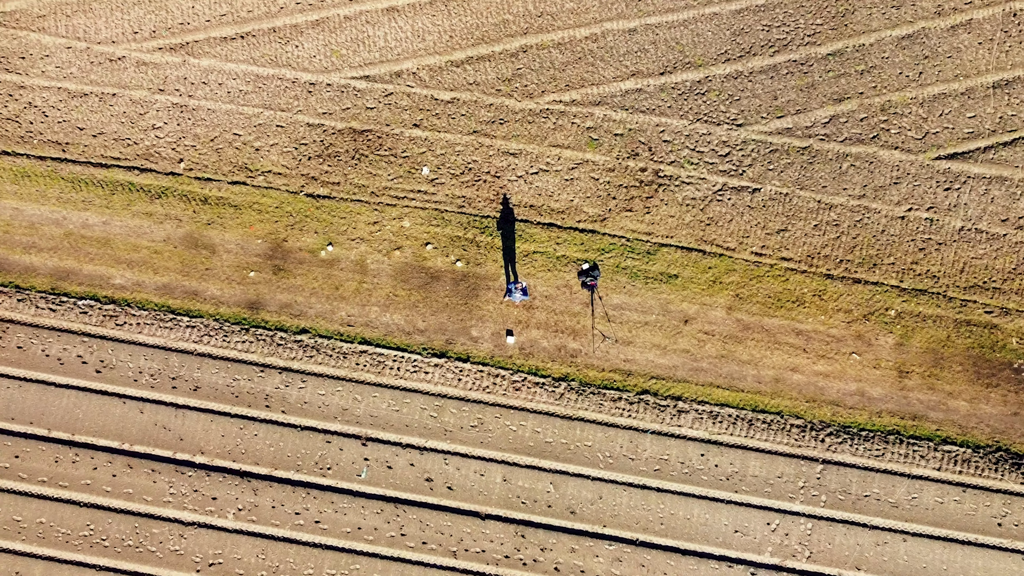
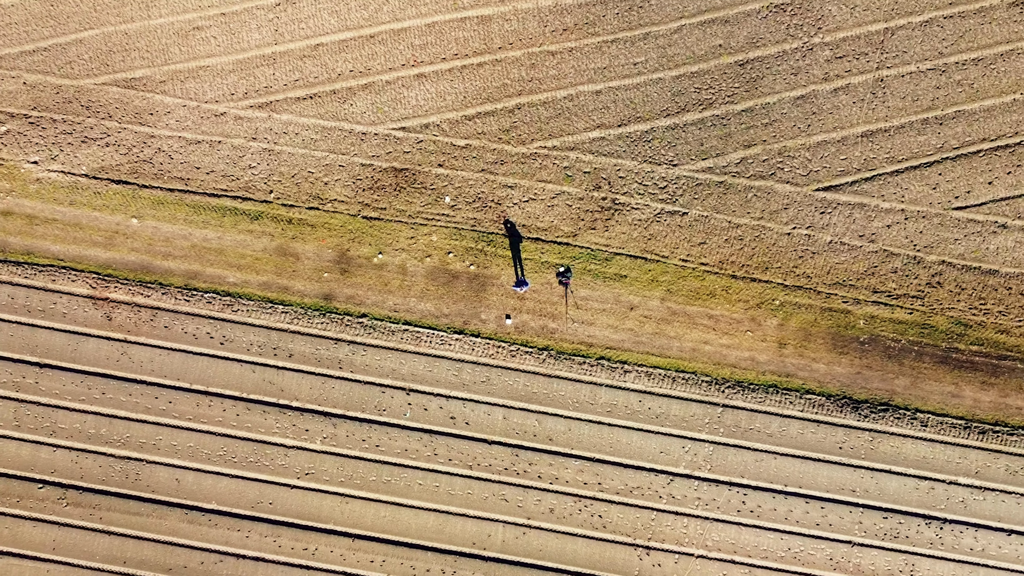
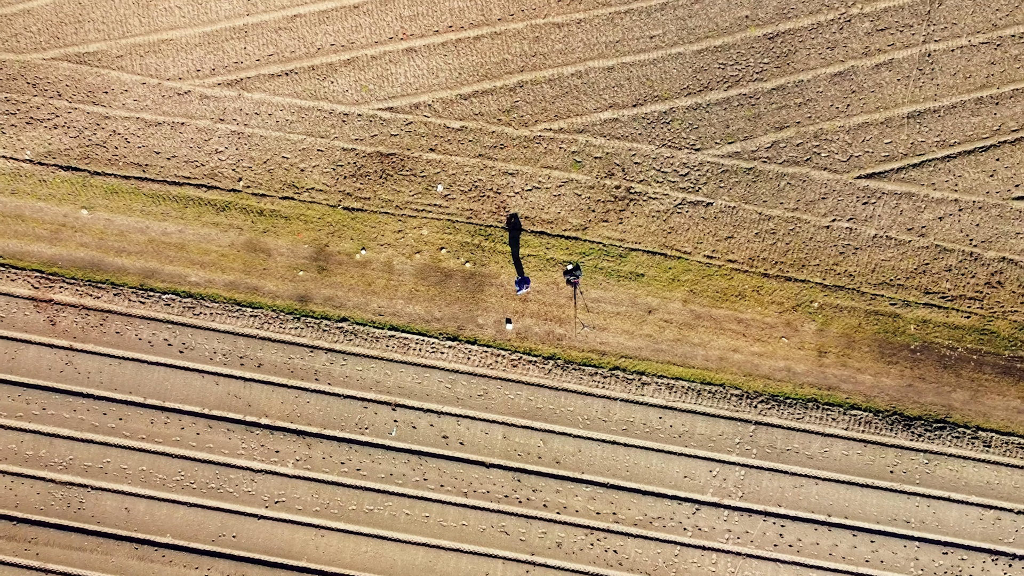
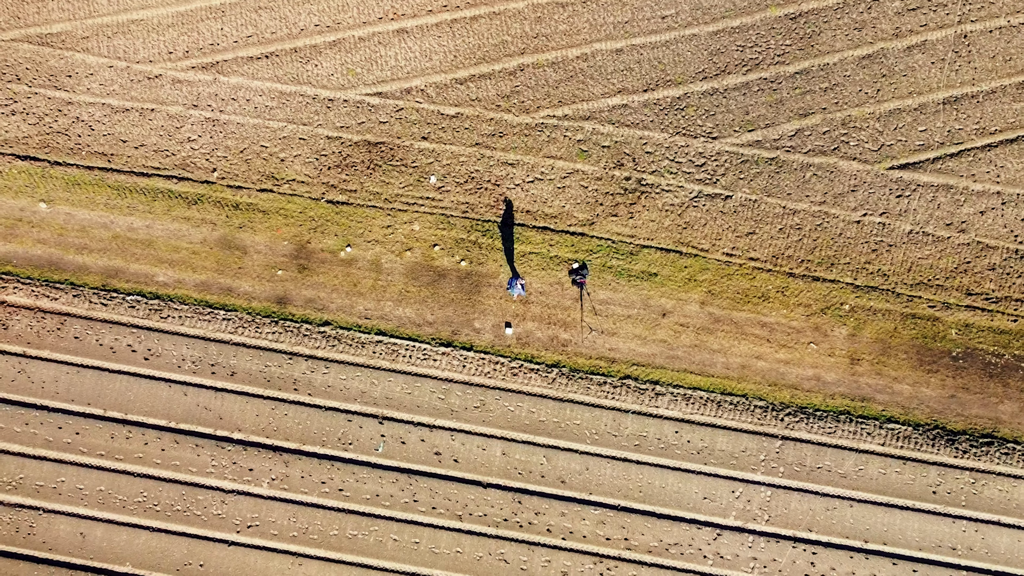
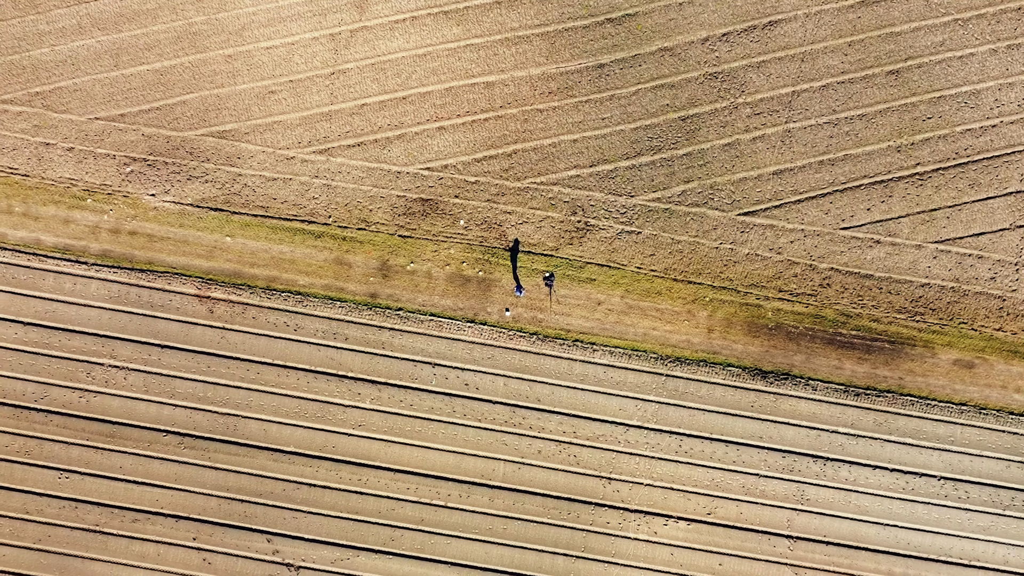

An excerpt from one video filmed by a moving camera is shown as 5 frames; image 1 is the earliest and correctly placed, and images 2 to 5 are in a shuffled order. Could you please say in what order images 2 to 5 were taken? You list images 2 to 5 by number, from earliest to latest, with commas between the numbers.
4, 3, 2, 5
